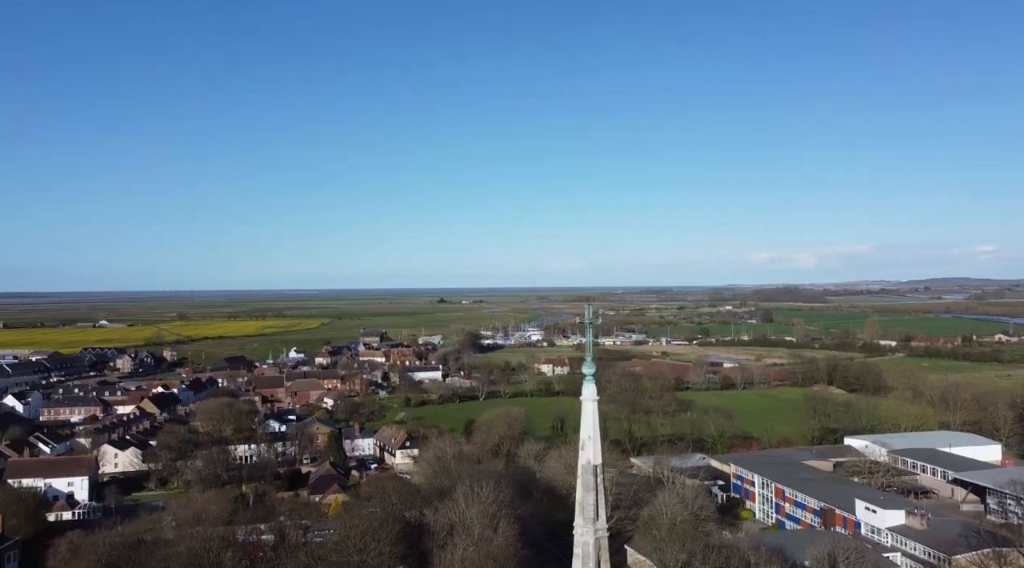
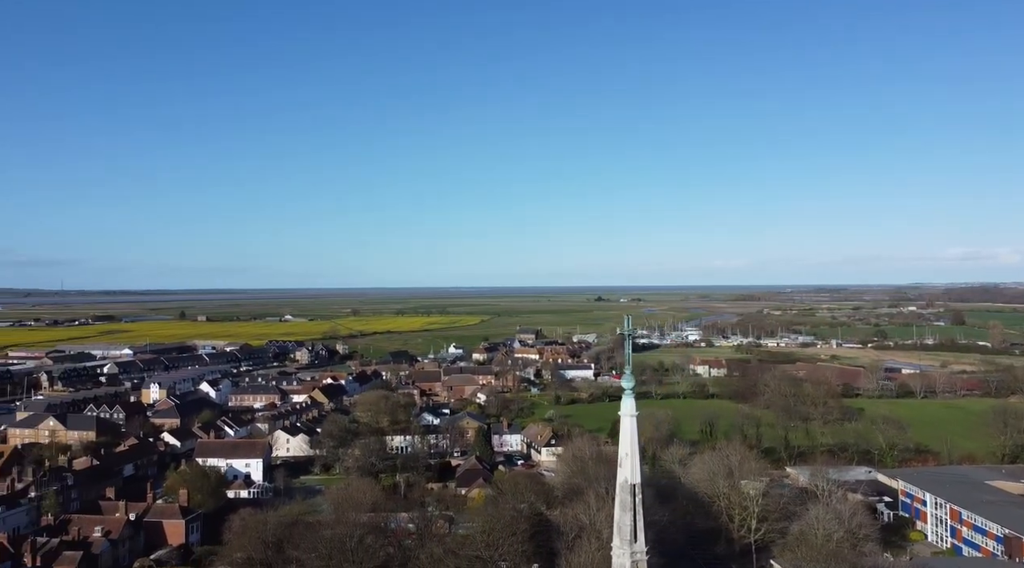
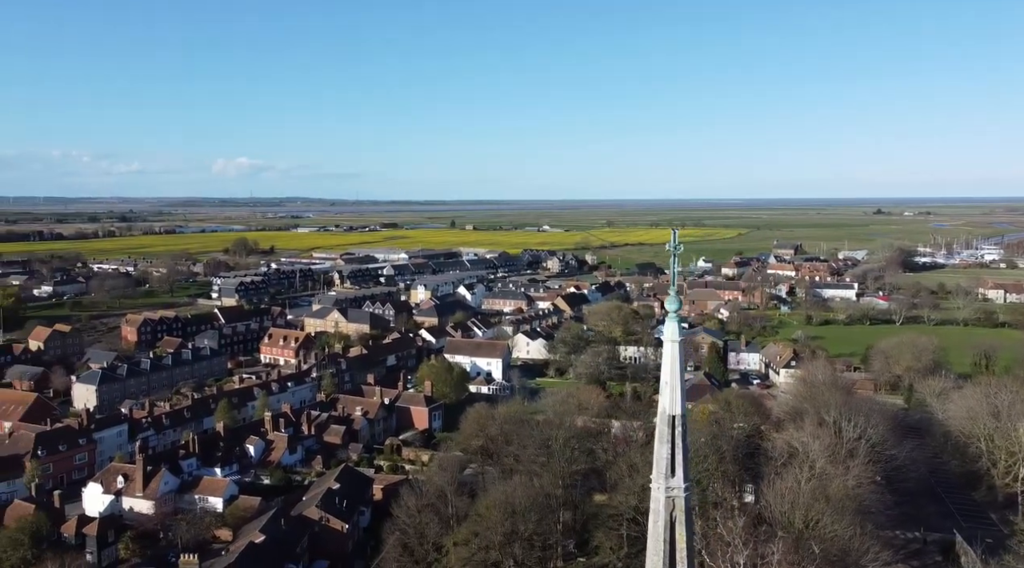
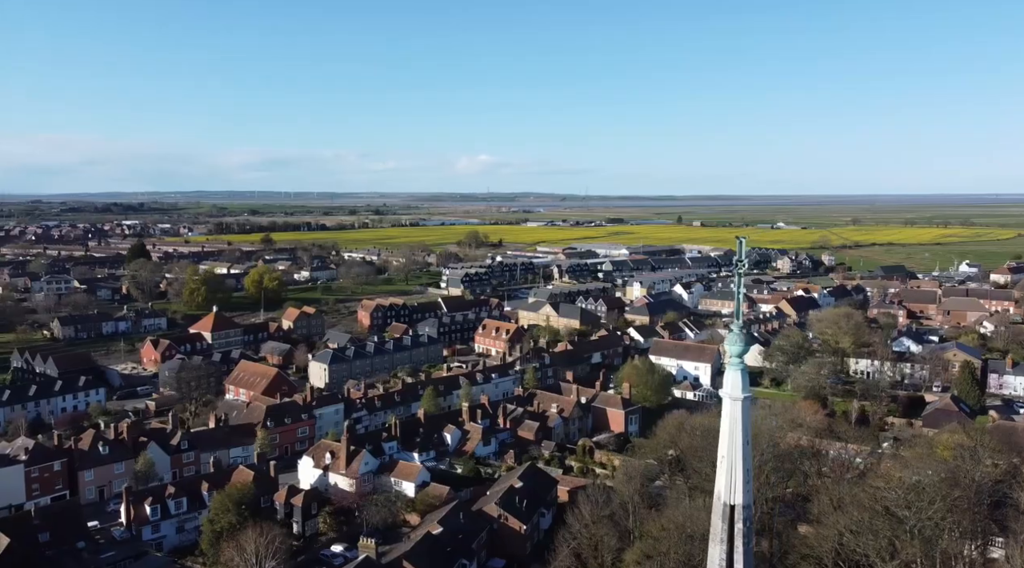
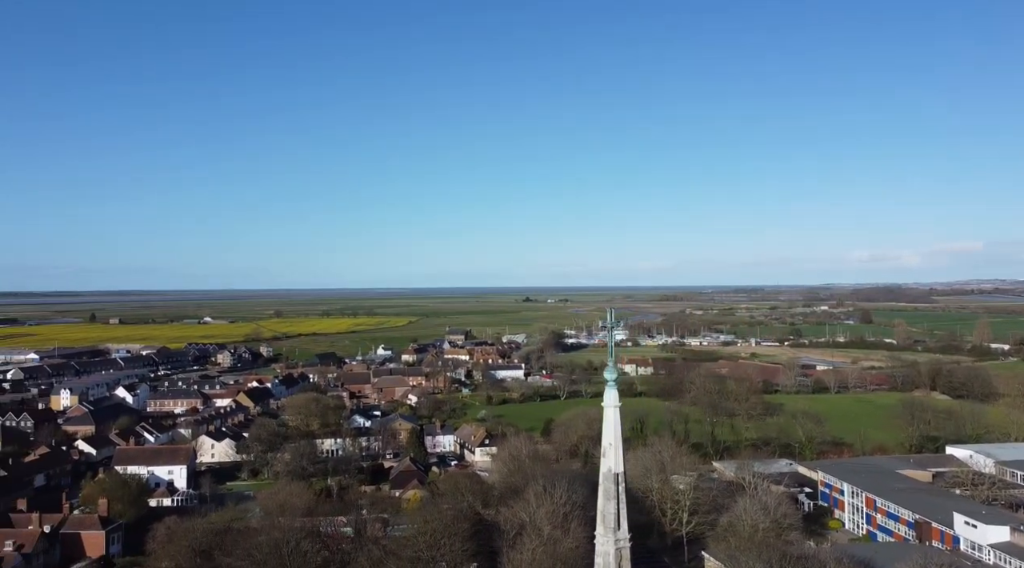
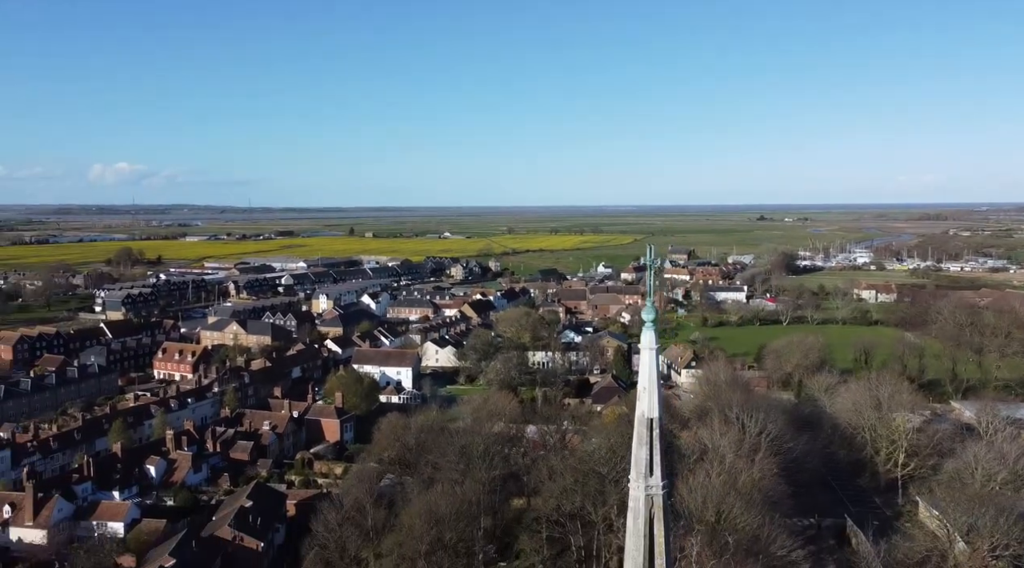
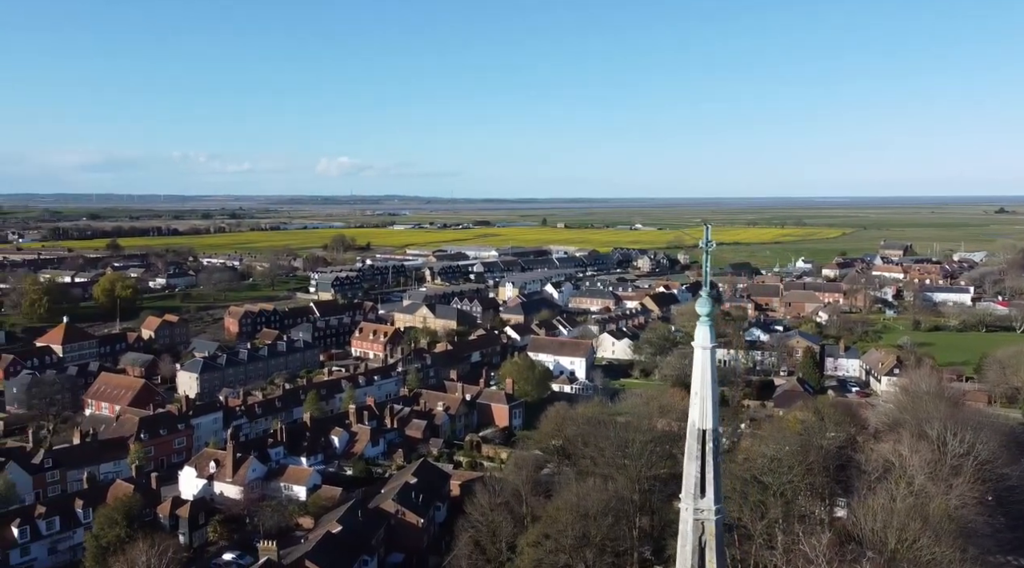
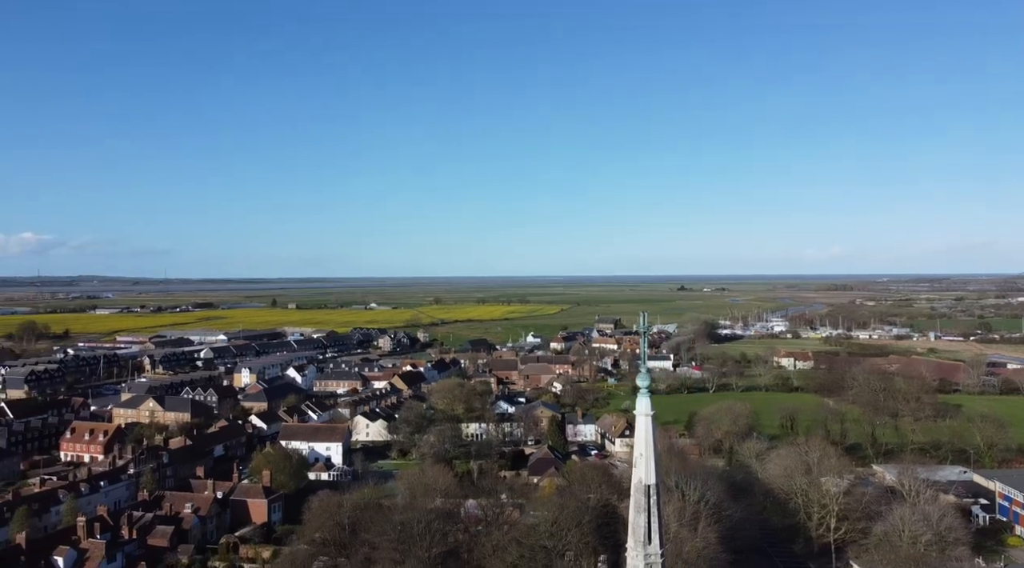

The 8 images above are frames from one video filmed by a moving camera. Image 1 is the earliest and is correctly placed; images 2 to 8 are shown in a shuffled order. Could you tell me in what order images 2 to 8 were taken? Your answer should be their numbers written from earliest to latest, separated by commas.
5, 2, 8, 6, 3, 7, 4
